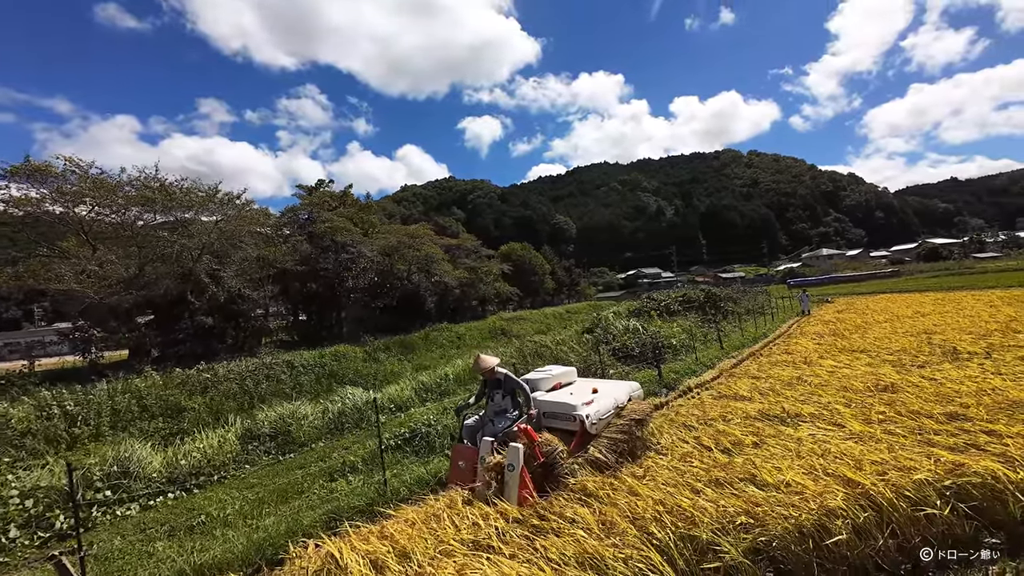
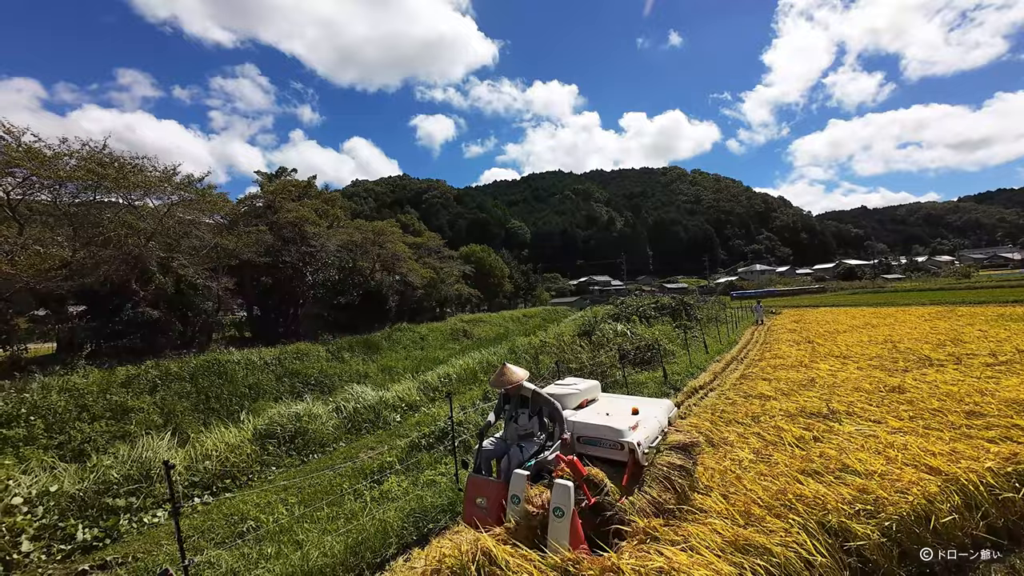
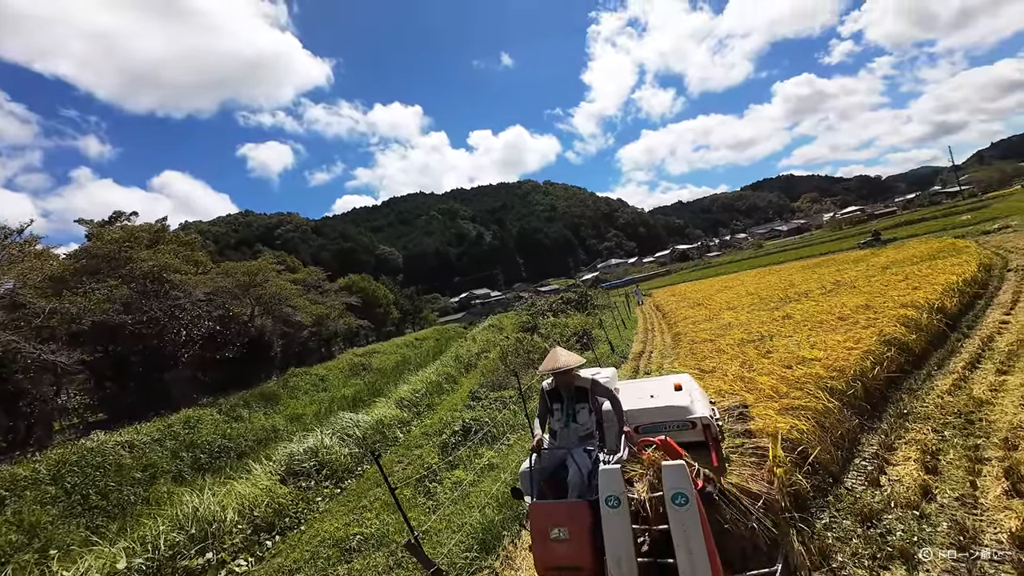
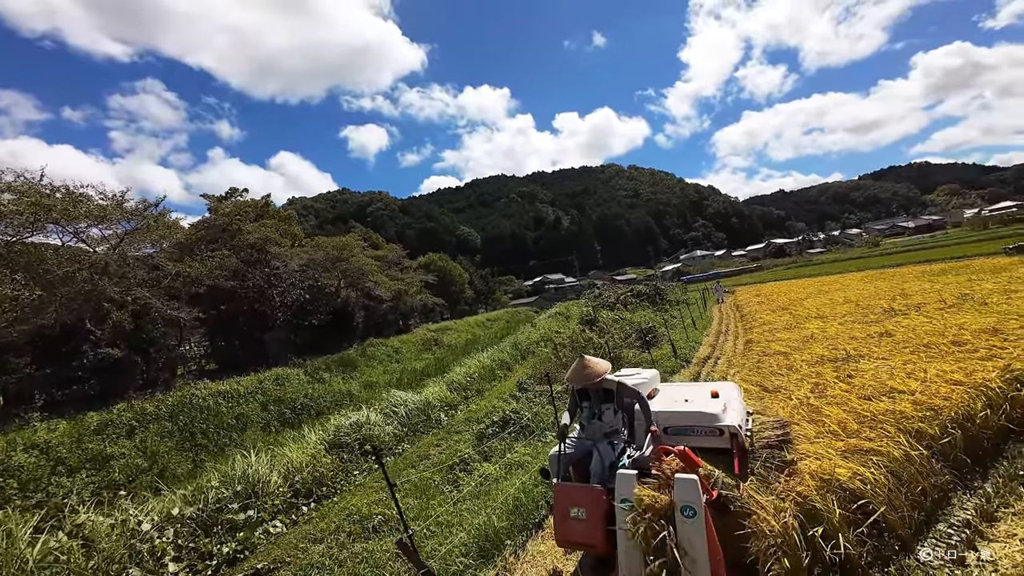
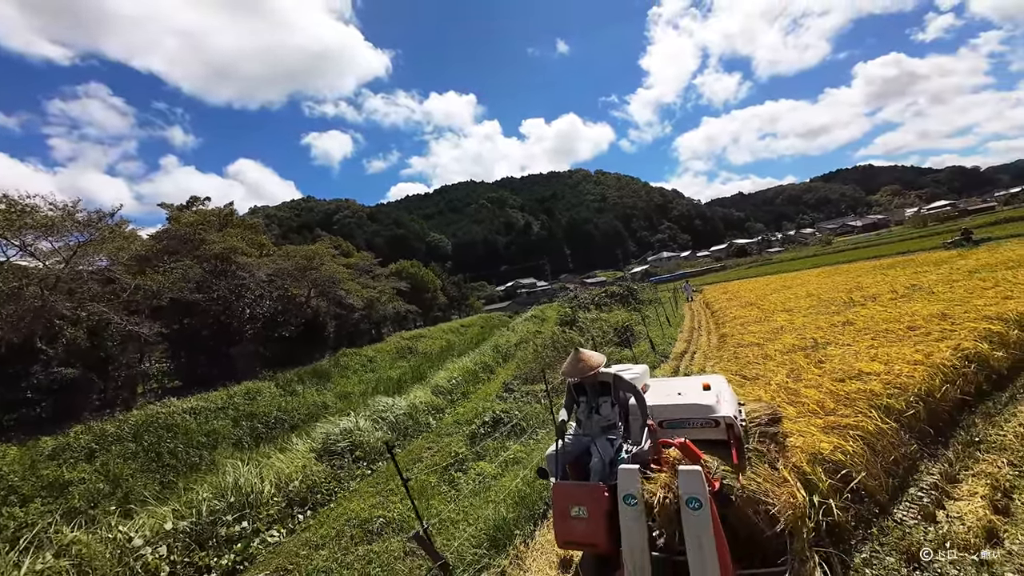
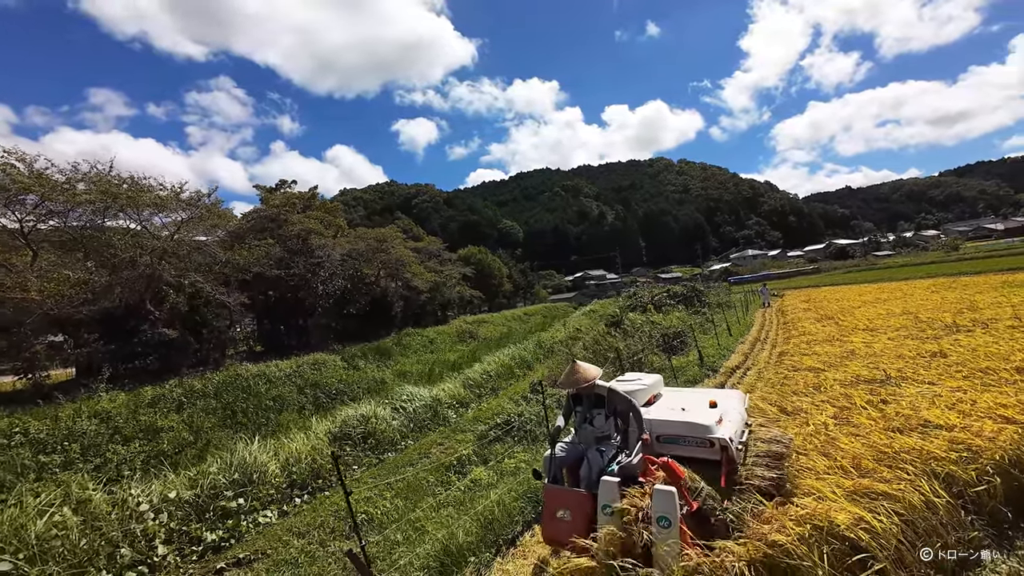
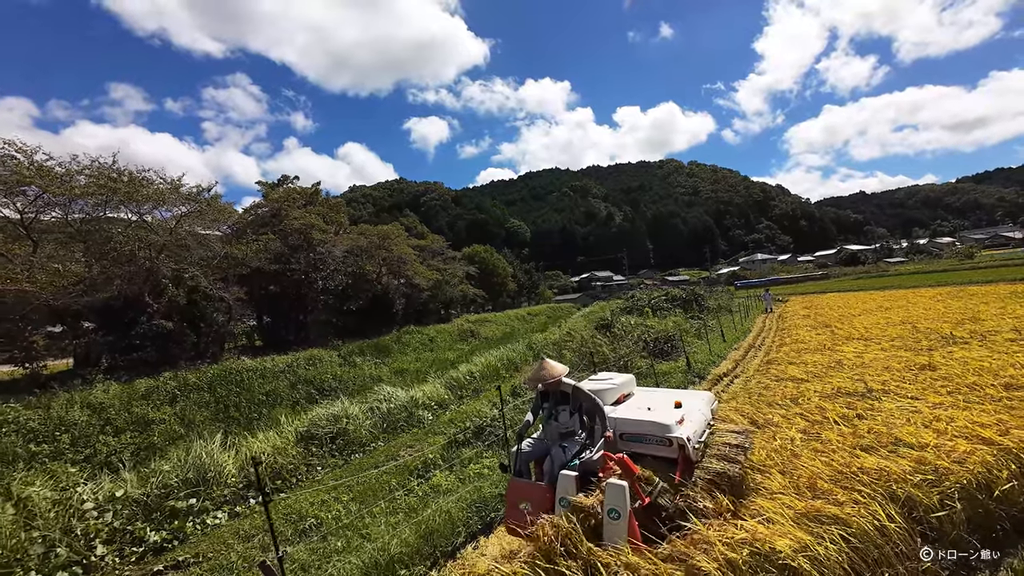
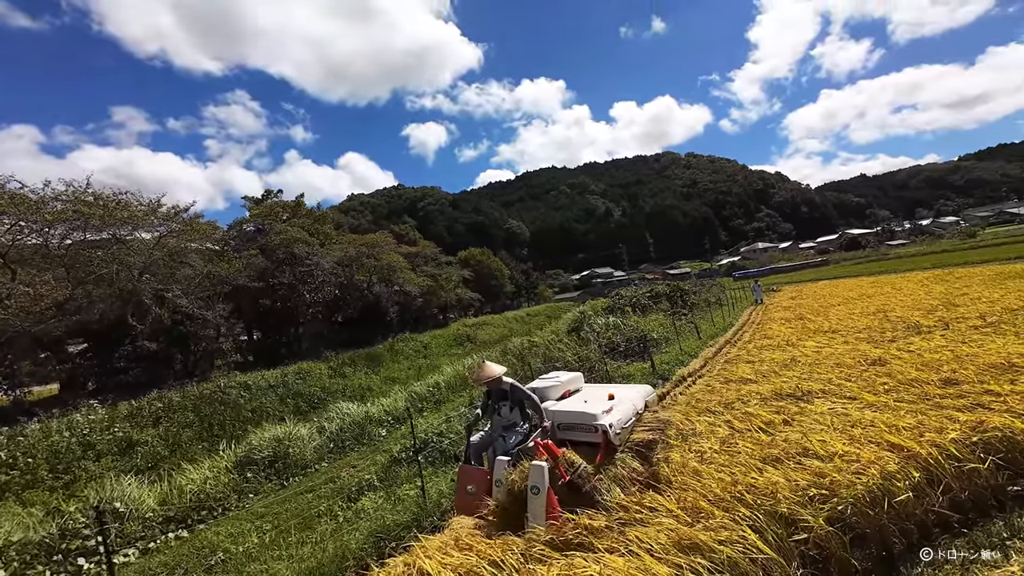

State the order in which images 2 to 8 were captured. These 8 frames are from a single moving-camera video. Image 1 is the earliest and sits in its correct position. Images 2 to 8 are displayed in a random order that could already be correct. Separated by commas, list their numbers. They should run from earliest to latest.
8, 2, 7, 6, 4, 5, 3
